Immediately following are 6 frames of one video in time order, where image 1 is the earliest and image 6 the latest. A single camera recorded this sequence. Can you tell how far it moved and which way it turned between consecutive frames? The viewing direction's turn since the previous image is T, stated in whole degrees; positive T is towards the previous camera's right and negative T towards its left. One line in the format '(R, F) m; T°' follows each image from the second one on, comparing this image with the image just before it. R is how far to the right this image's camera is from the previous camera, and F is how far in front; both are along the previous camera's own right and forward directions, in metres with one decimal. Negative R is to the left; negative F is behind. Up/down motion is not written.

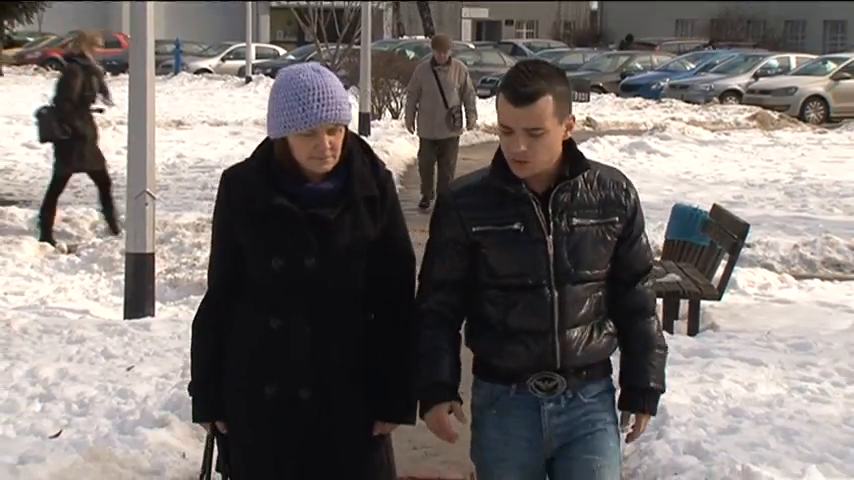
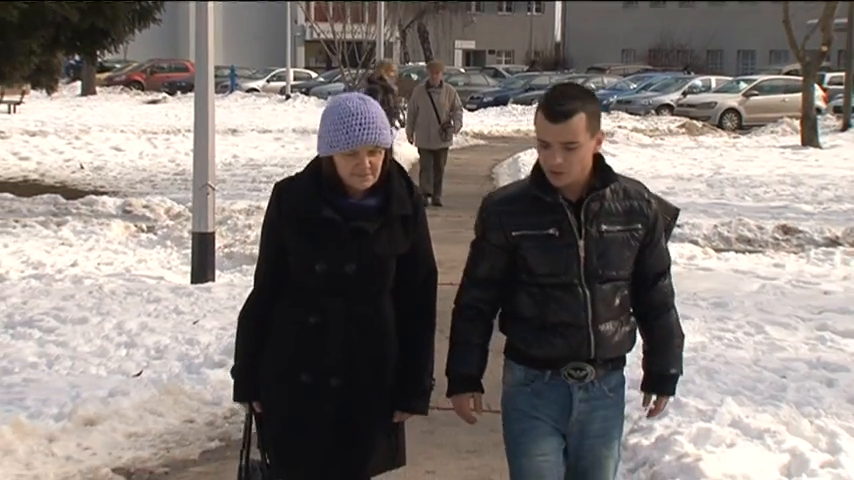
(0.0, -1.2) m; 0°
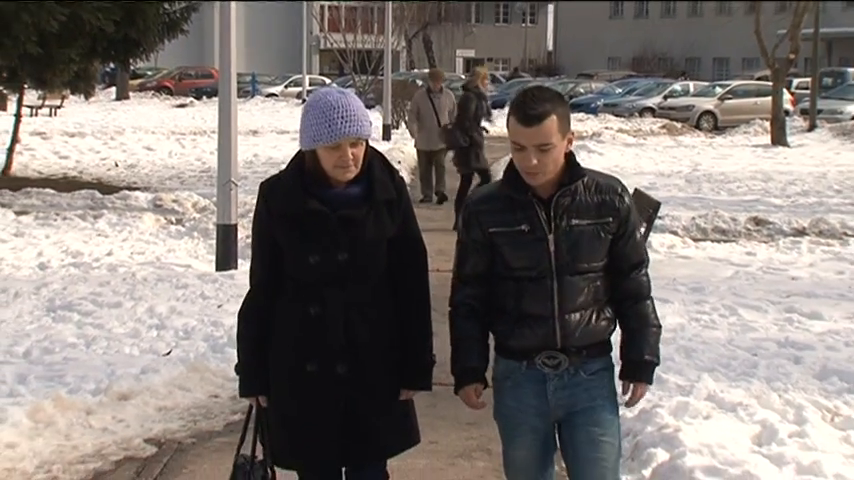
(0.0, -0.5) m; 0°
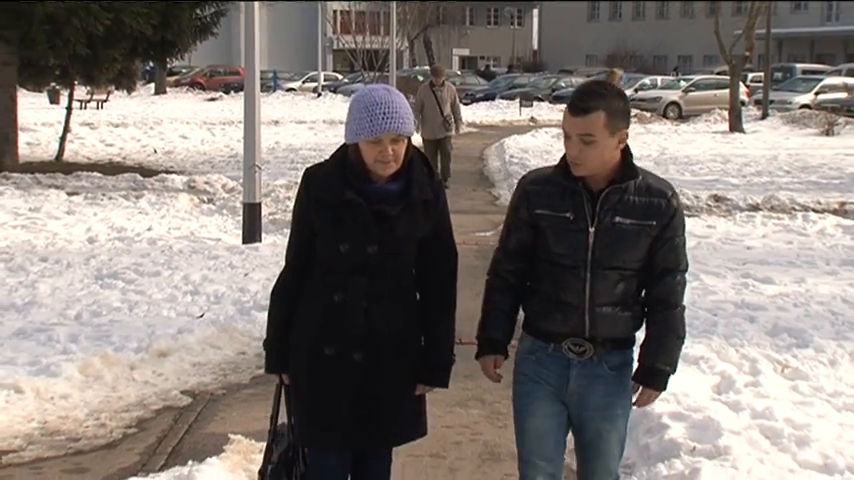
(0.0, -0.8) m; 0°
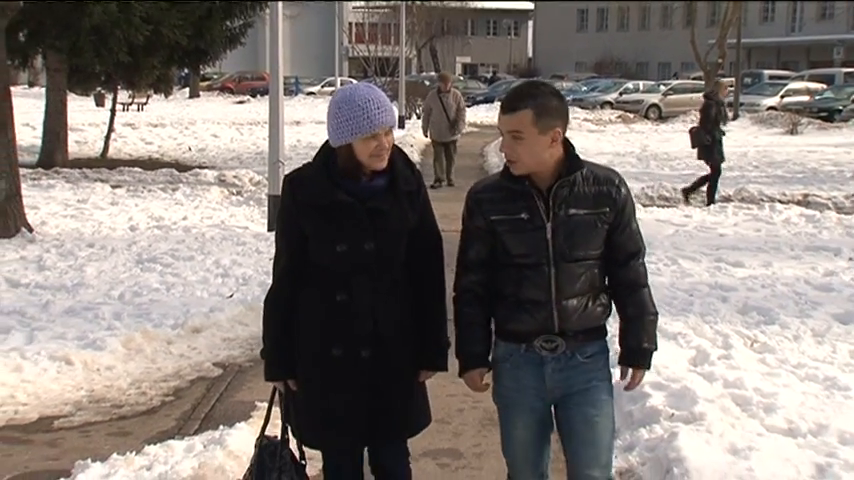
(0.0, -0.8) m; -1°
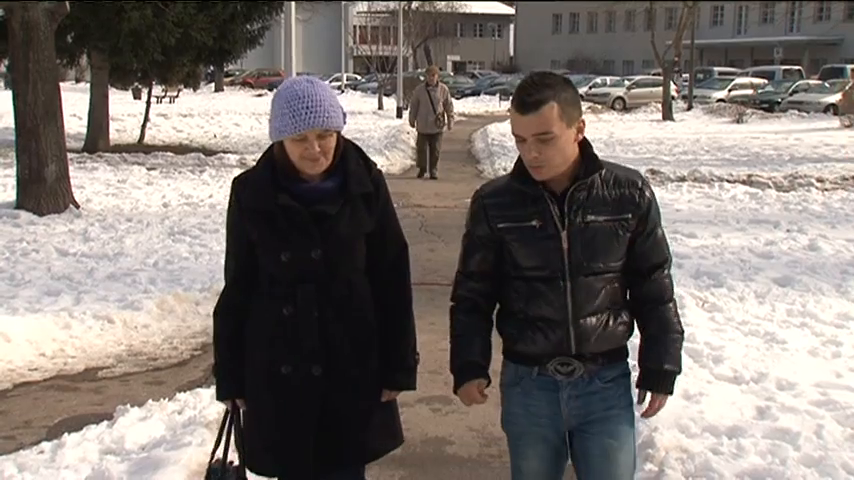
(0.0, -1.1) m; 0°
